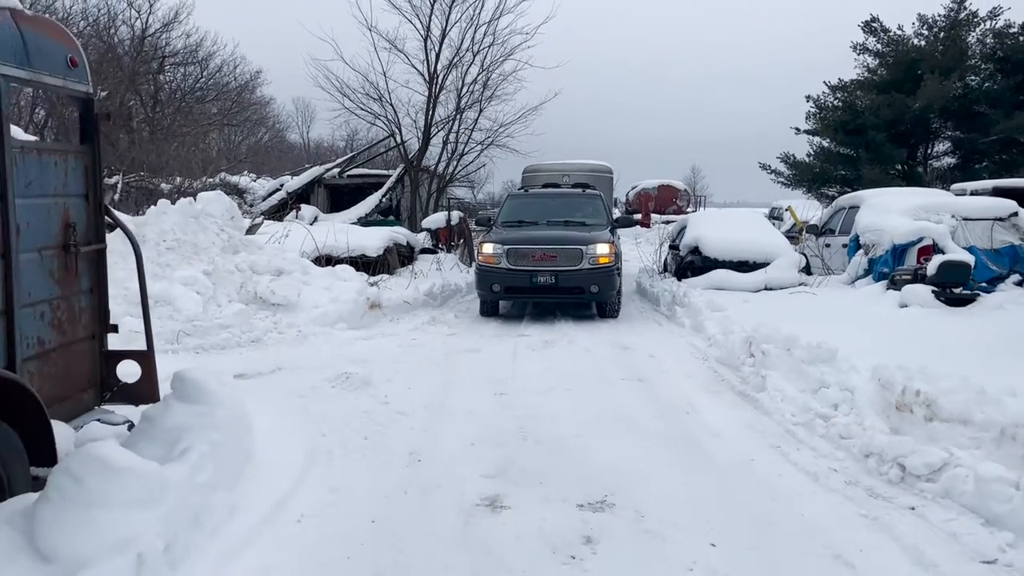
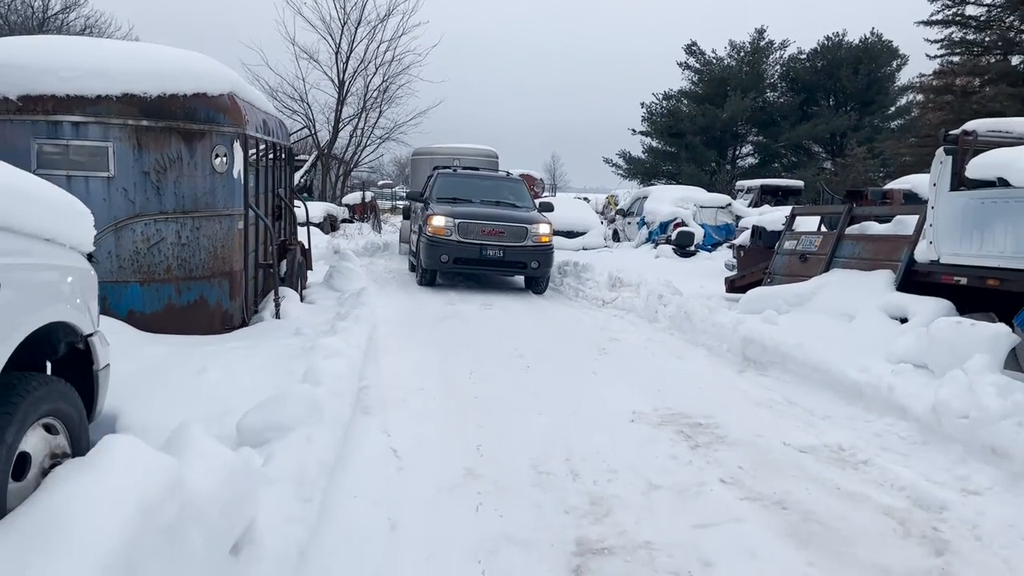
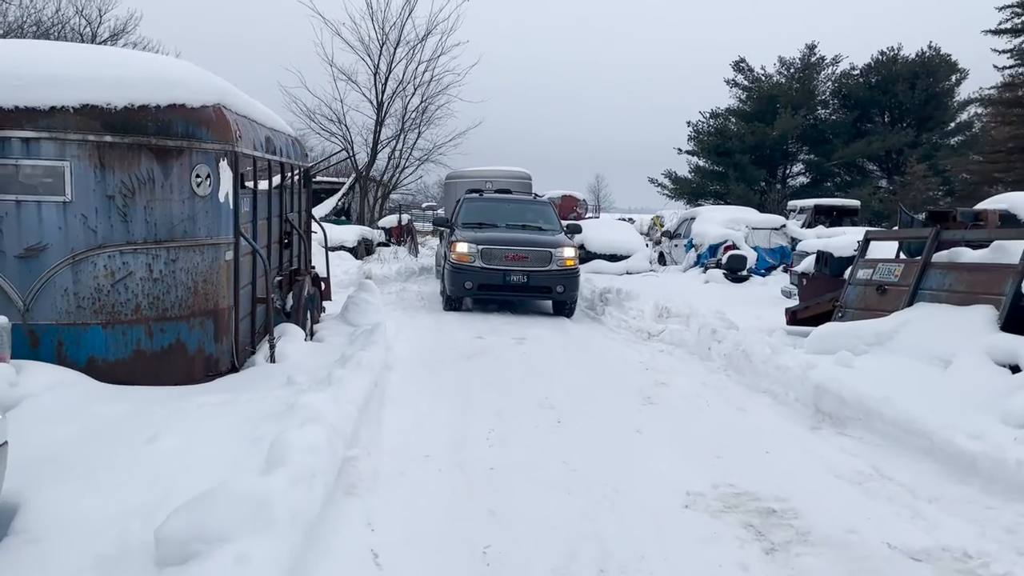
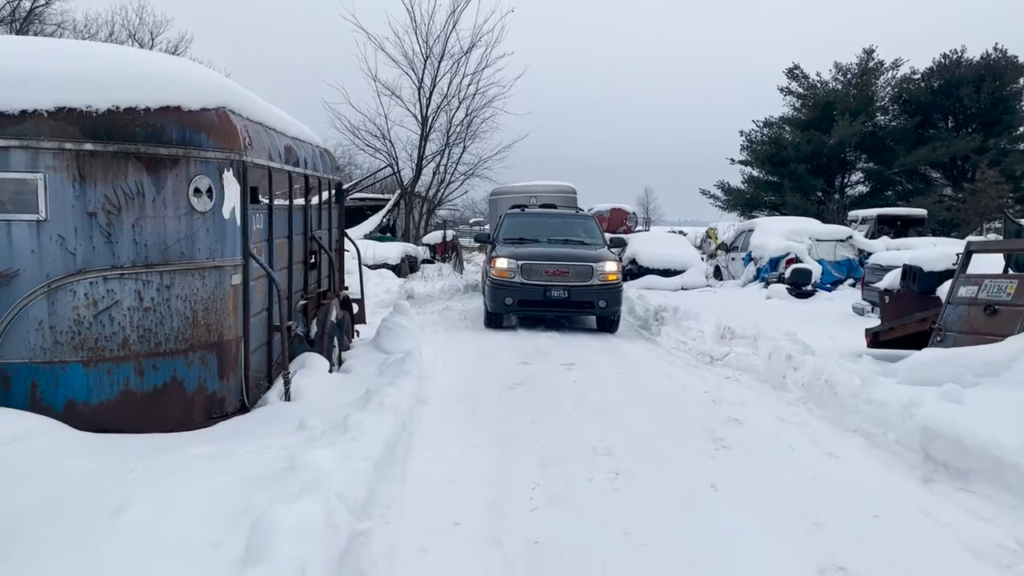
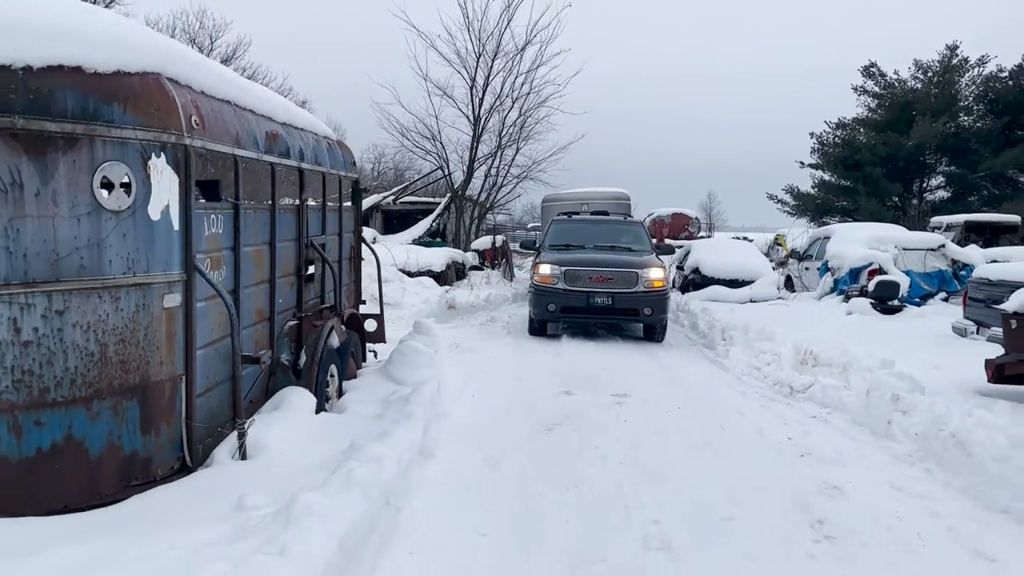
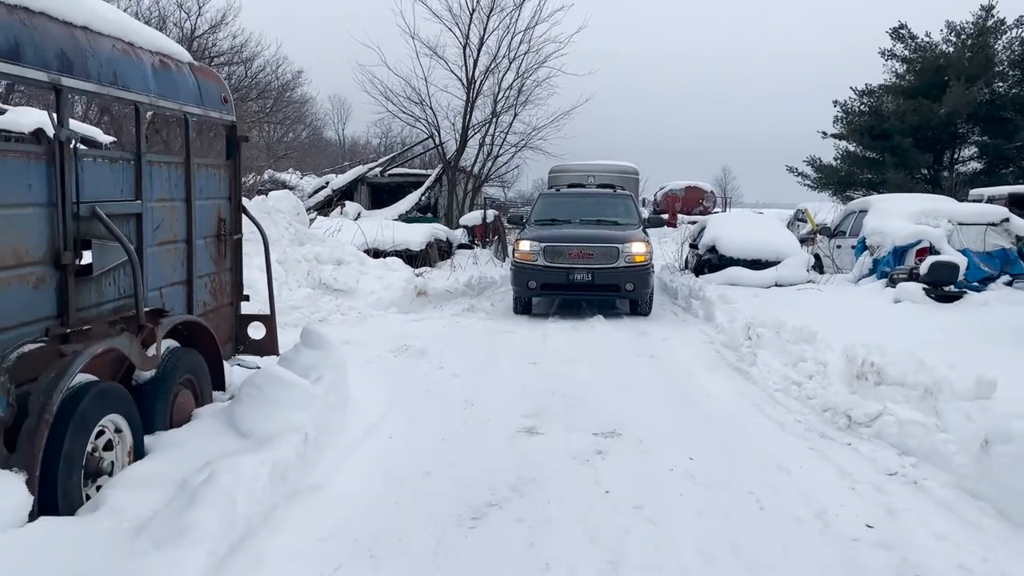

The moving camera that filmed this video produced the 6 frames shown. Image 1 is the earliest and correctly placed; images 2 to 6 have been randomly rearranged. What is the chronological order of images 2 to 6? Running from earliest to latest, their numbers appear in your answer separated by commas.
6, 5, 4, 3, 2
